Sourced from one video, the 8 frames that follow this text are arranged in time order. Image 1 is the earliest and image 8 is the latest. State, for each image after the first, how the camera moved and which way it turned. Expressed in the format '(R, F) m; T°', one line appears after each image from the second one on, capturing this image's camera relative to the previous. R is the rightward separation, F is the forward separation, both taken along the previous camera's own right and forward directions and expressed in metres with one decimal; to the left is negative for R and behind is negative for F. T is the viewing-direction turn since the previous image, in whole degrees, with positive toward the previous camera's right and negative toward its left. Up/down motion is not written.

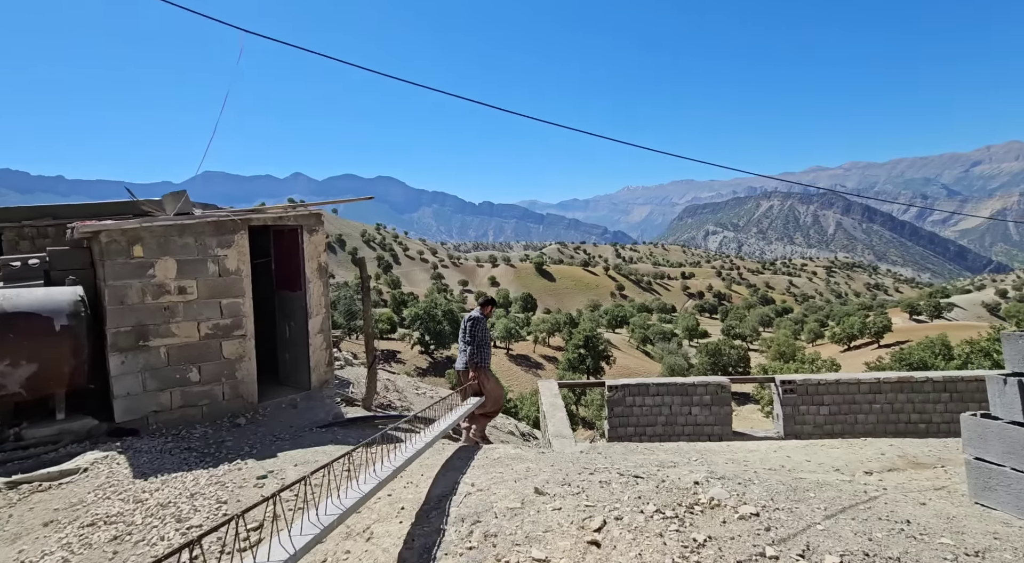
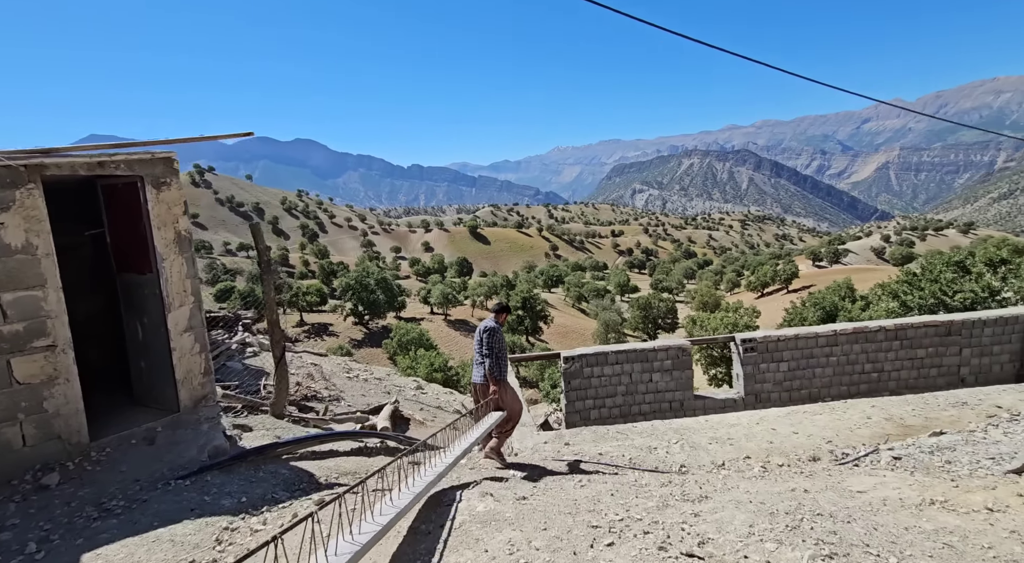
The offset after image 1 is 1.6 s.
(-0.1, +1.9) m; +6°
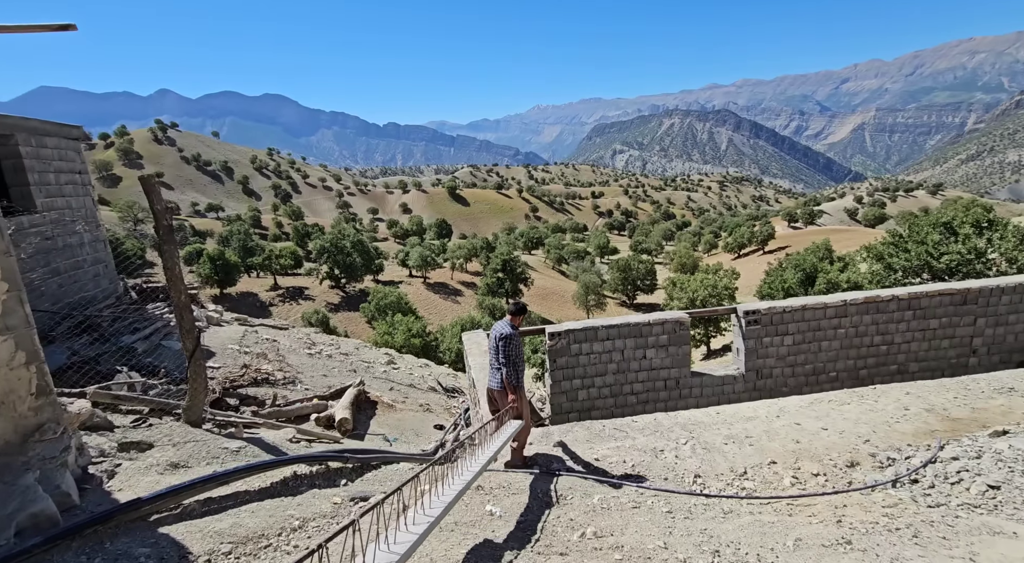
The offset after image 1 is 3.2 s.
(0.0, +1.7) m; +2°
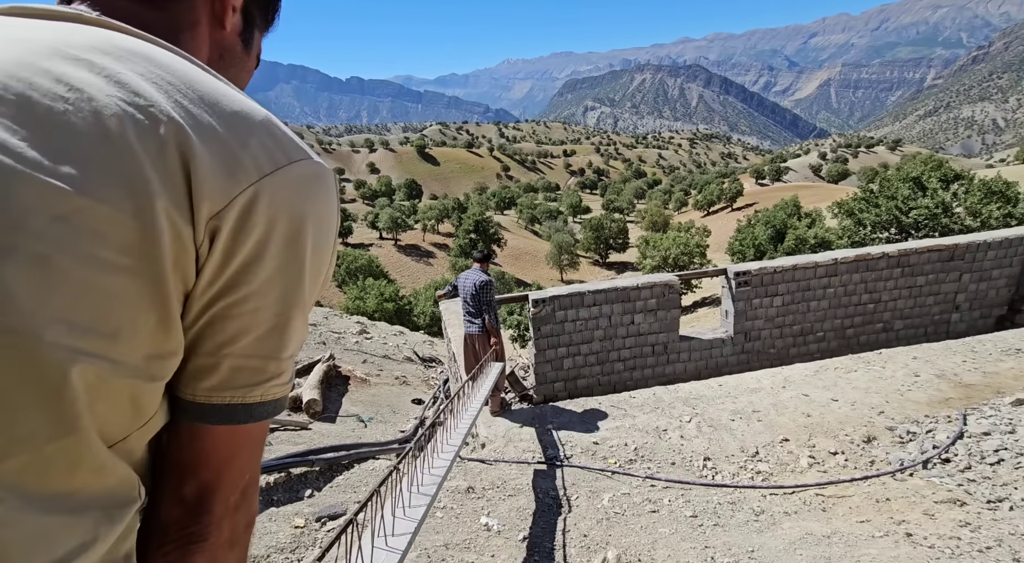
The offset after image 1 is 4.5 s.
(-0.2, +0.9) m; +3°
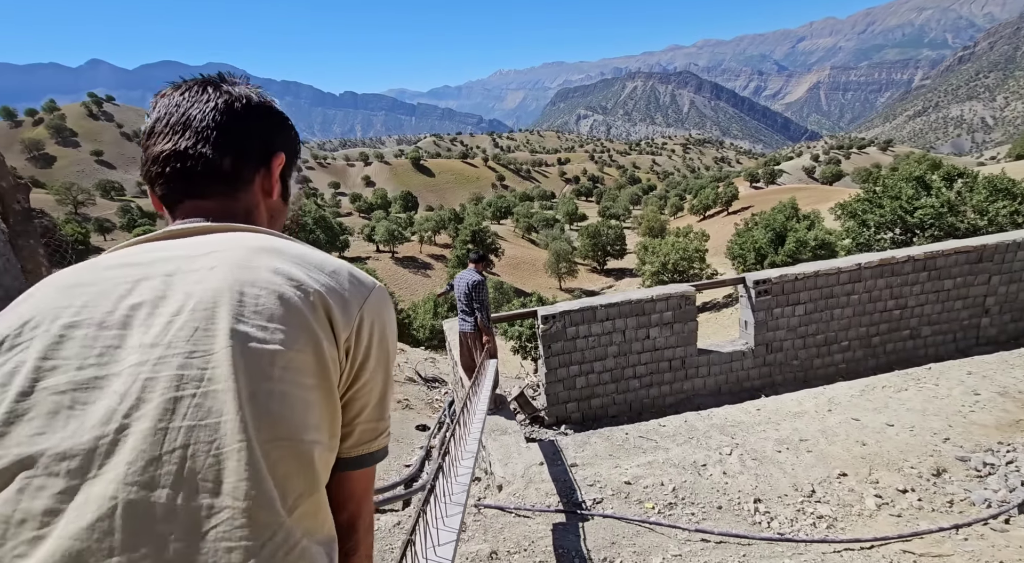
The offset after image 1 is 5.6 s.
(-0.2, +0.8) m; 0°
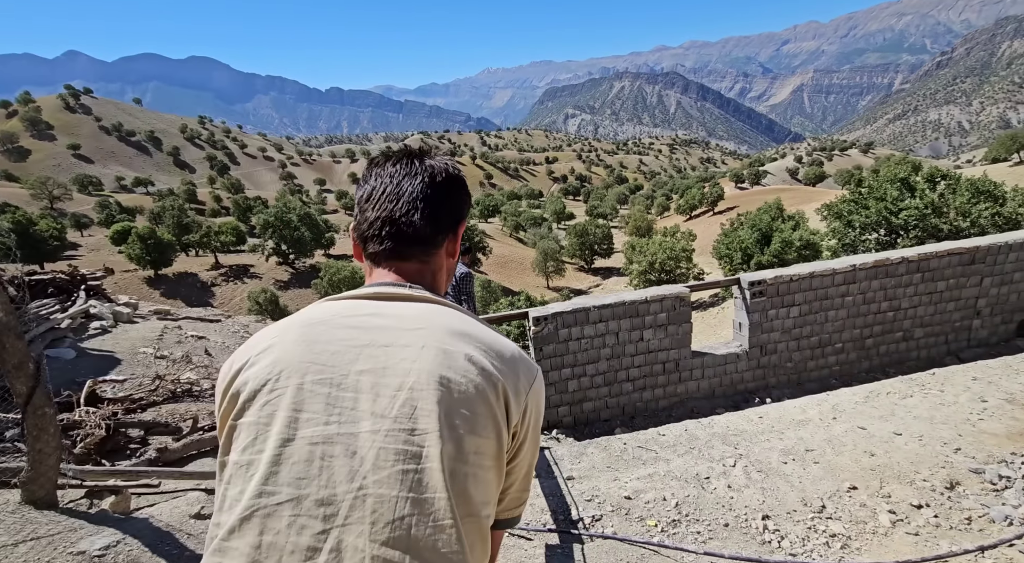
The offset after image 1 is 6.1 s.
(-0.1, +0.4) m; +1°
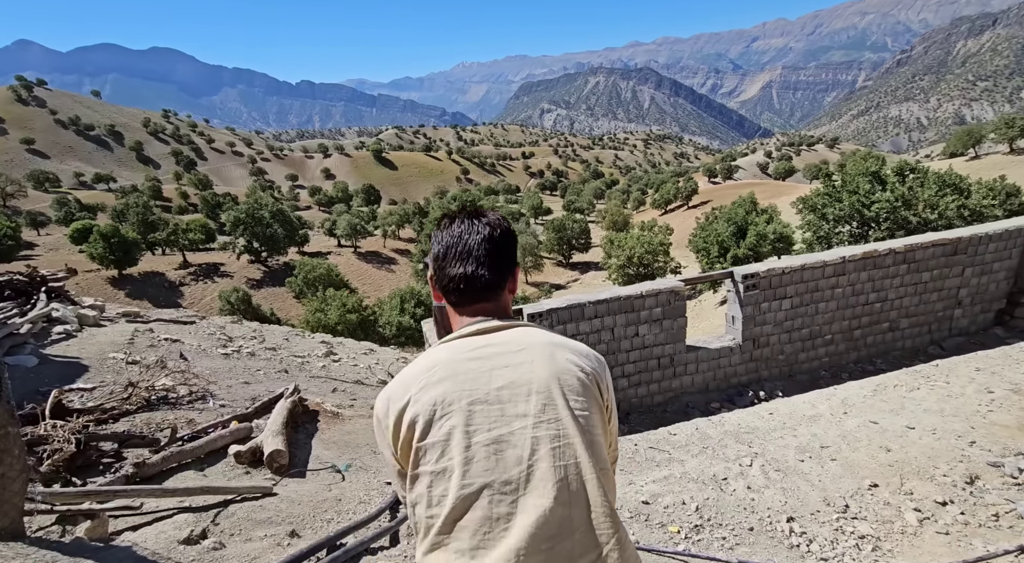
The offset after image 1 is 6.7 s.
(-0.3, +0.3) m; +2°
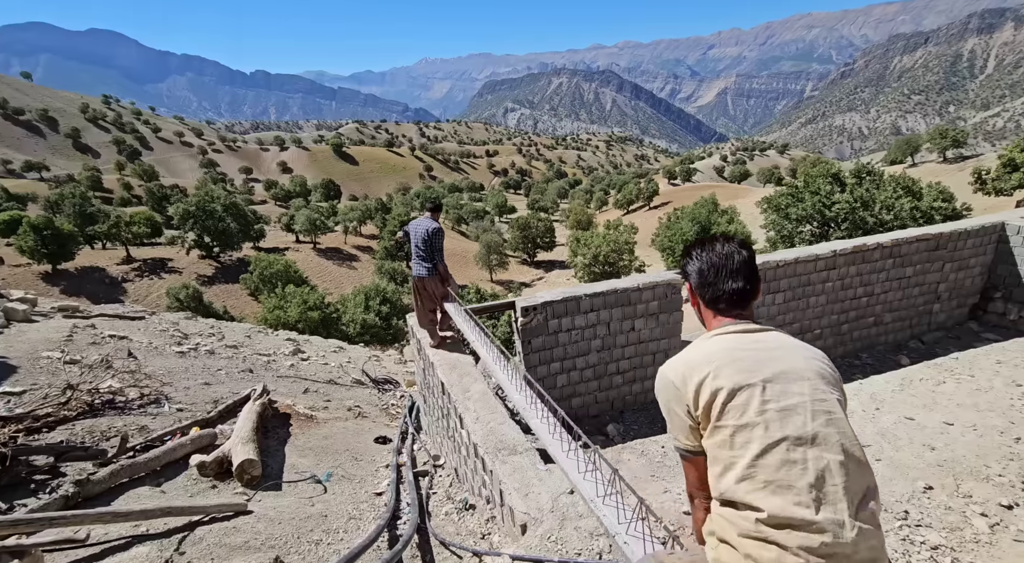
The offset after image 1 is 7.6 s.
(-0.5, +0.7) m; +4°
